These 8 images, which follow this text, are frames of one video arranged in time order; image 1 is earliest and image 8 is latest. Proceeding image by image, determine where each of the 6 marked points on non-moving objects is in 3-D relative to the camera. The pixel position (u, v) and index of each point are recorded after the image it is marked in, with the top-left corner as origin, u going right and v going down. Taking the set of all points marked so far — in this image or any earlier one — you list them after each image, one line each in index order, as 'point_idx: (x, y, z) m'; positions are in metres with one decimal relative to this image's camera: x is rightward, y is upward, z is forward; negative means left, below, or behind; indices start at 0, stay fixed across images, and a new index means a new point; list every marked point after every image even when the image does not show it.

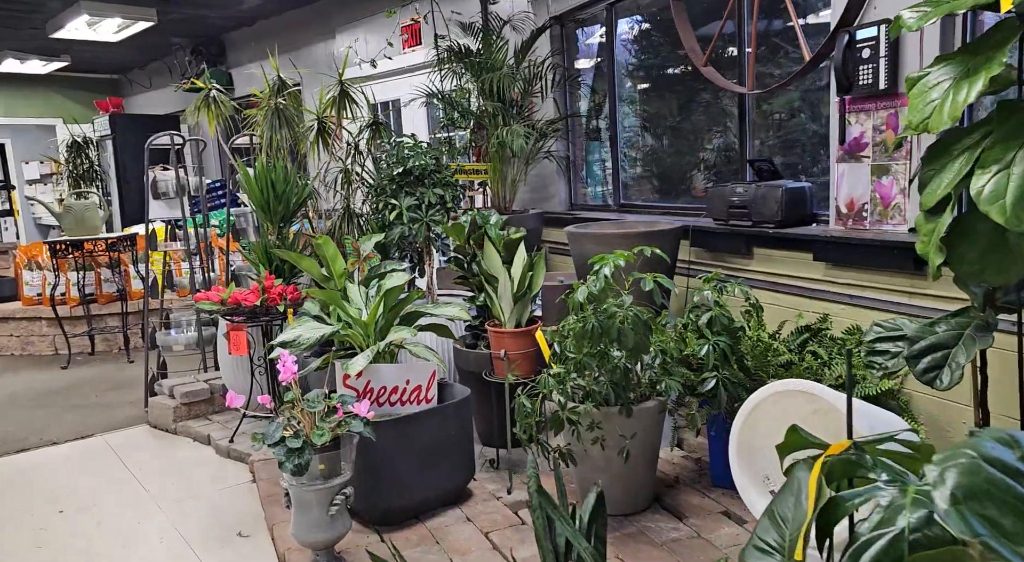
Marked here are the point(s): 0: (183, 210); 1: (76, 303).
0: (-1.6, +0.4, +4.8) m
1: (-3.1, -0.2, +6.9) m
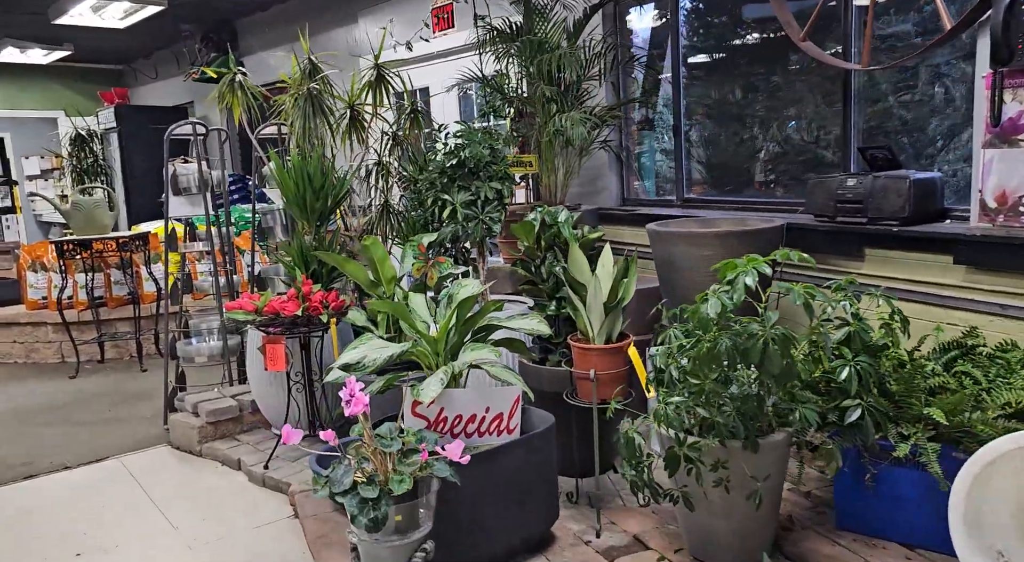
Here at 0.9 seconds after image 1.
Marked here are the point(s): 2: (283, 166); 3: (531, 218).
0: (-1.4, +0.3, +4.3) m
1: (-2.9, -0.2, +6.4) m
2: (-0.9, +0.5, +3.9) m
3: (+0.1, +0.2, +3.3) m
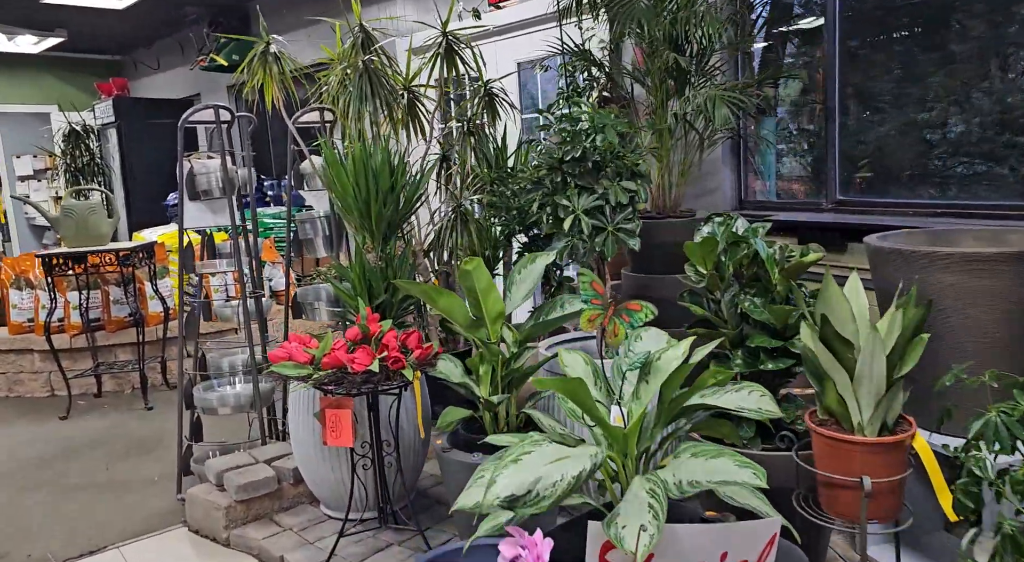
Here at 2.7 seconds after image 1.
0: (-1.0, +0.2, +3.4) m
1: (-2.5, -0.3, +5.4) m
2: (-0.5, +0.4, +2.9) m
3: (+0.5, +0.1, +2.3) m
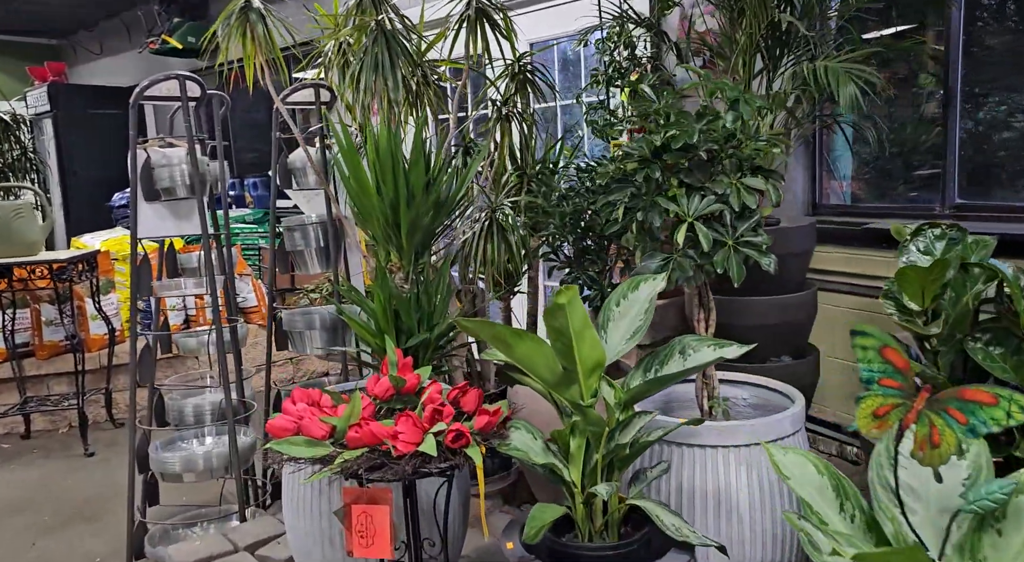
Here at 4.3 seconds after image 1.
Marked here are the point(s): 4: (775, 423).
0: (-0.8, +0.2, +2.6) m
1: (-2.4, -0.4, +4.6) m
2: (-0.4, +0.3, +2.2) m
3: (+0.7, 0.0, +1.6) m
4: (+0.5, -0.3, +1.9) m
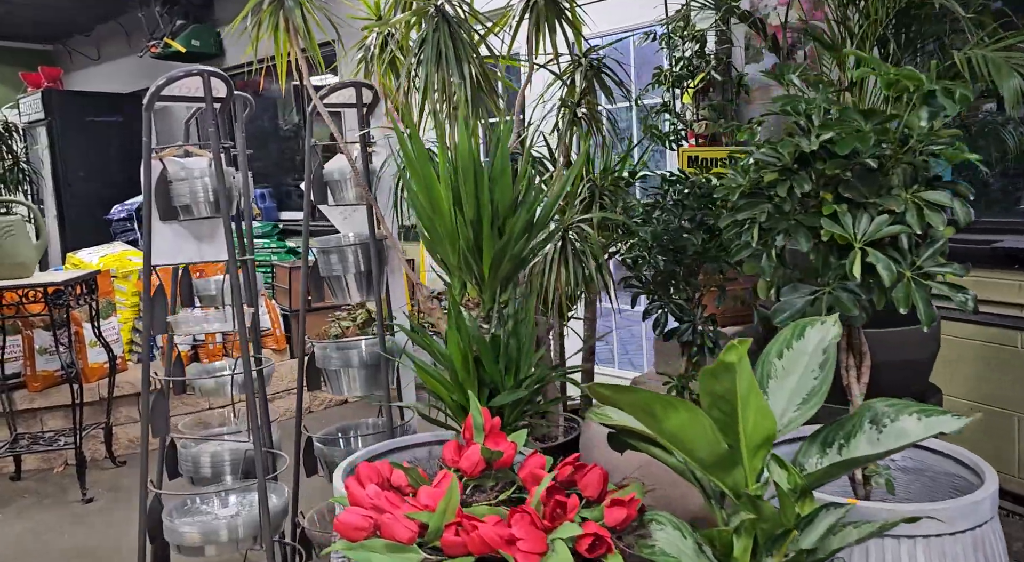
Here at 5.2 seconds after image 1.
0: (-0.6, +0.1, +2.1) m
1: (-2.3, -0.5, +4.1) m
2: (-0.2, +0.2, +1.7) m
3: (+0.9, 0.0, +1.2) m
4: (+0.7, -0.4, +1.5) m
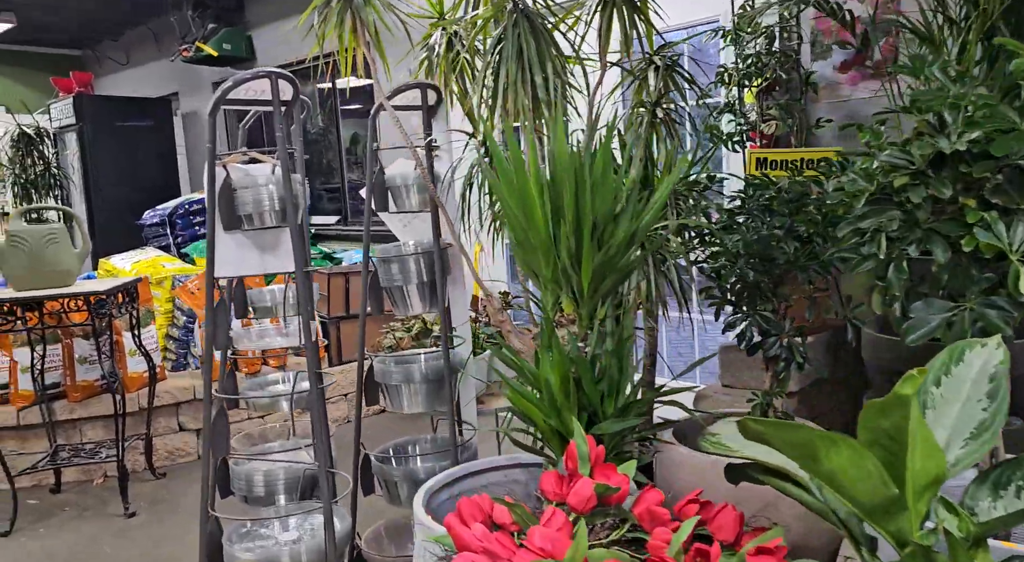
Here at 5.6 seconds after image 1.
0: (-0.5, +0.1, +2.0) m
1: (-2.0, -0.5, +4.0) m
2: (0.0, +0.2, +1.6) m
3: (+1.0, 0.0, +1.0) m
4: (+0.9, -0.4, +1.4) m
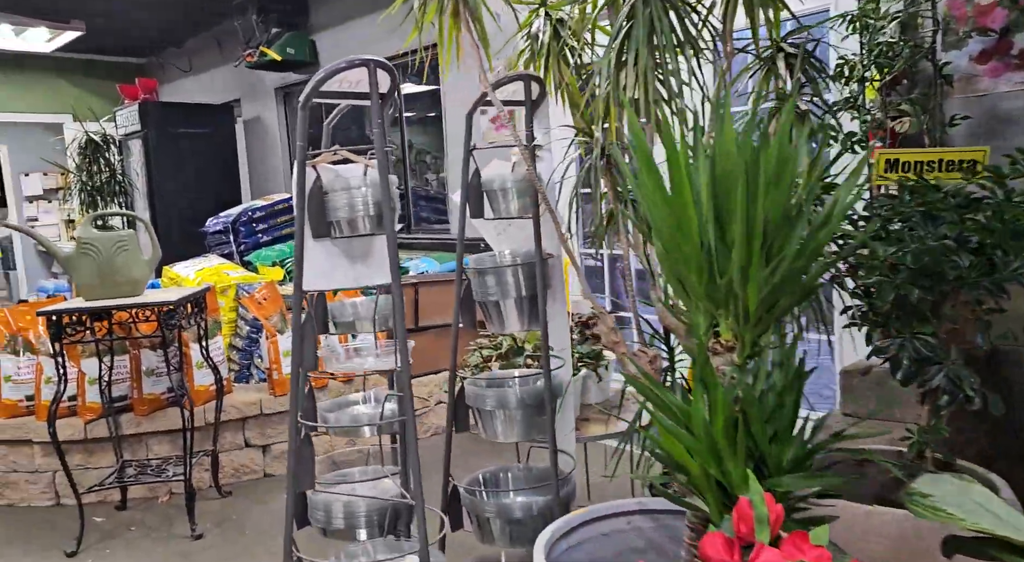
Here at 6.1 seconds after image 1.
0: (-0.2, 0.0, +1.8) m
1: (-1.7, -0.5, +3.9) m
2: (+0.2, +0.2, +1.3) m
3: (+1.2, -0.1, +0.7) m
4: (+1.1, -0.4, +1.0) m
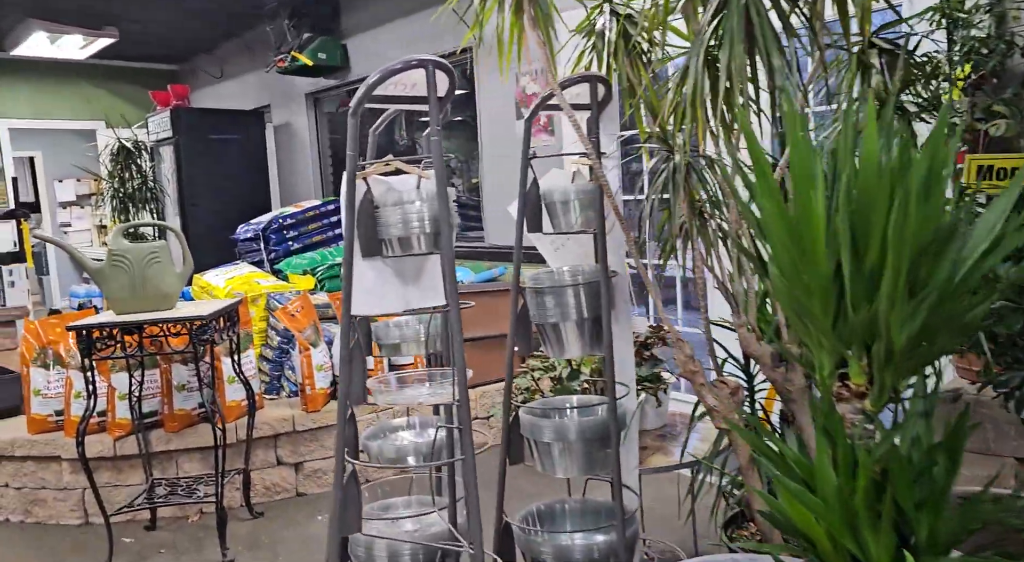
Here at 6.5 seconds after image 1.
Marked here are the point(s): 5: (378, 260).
0: (-0.1, 0.0, +1.6) m
1: (-1.5, -0.6, +3.7) m
2: (+0.3, +0.1, +1.1) m
3: (+1.3, -0.1, +0.4) m
4: (+1.2, -0.5, +0.8) m
5: (-0.2, 0.0, +1.7) m
